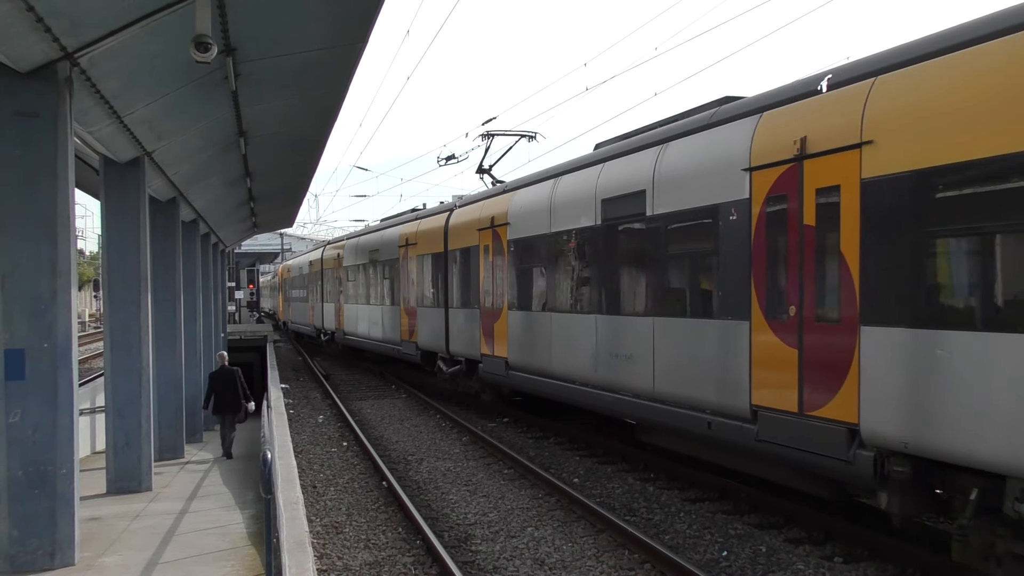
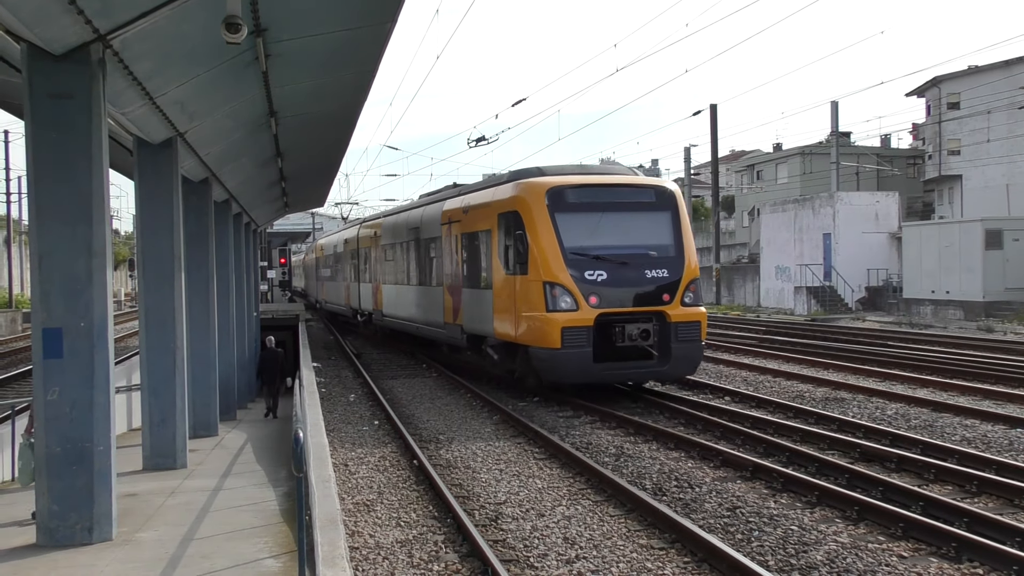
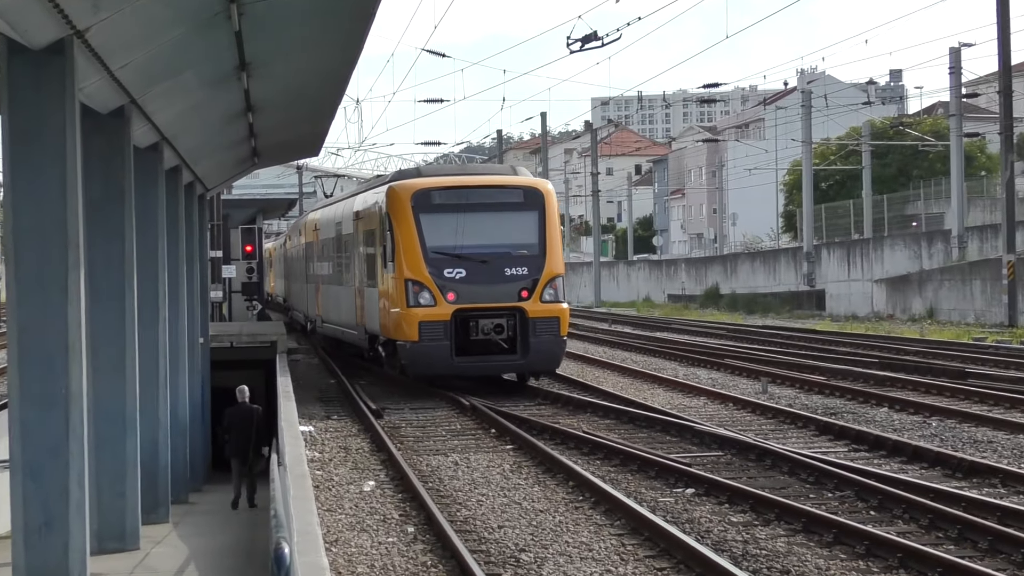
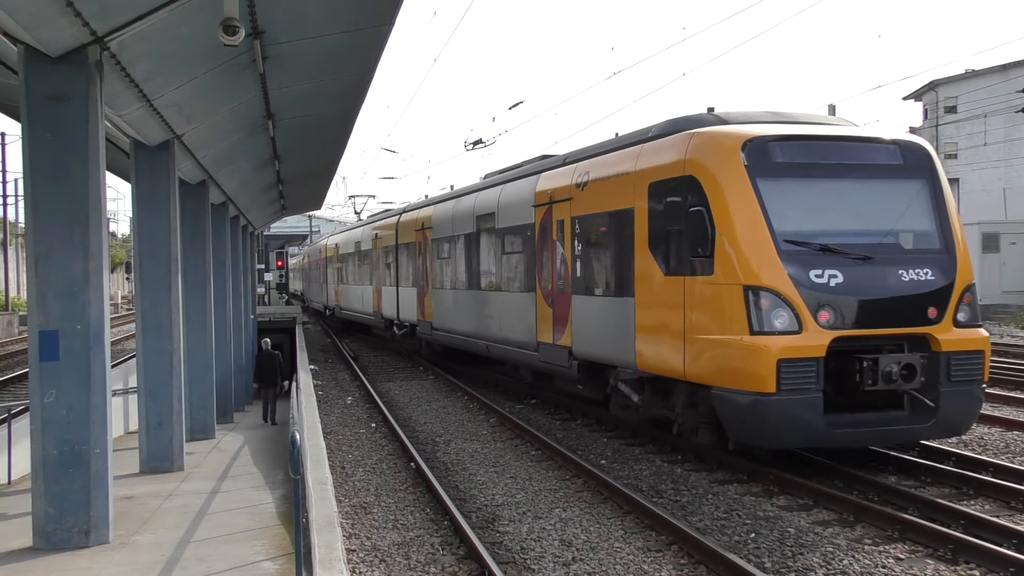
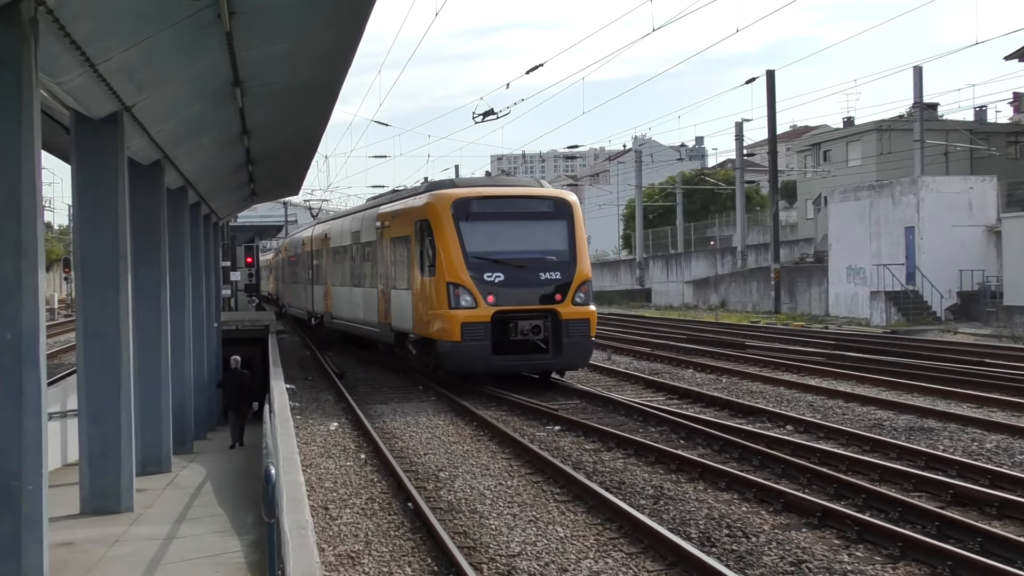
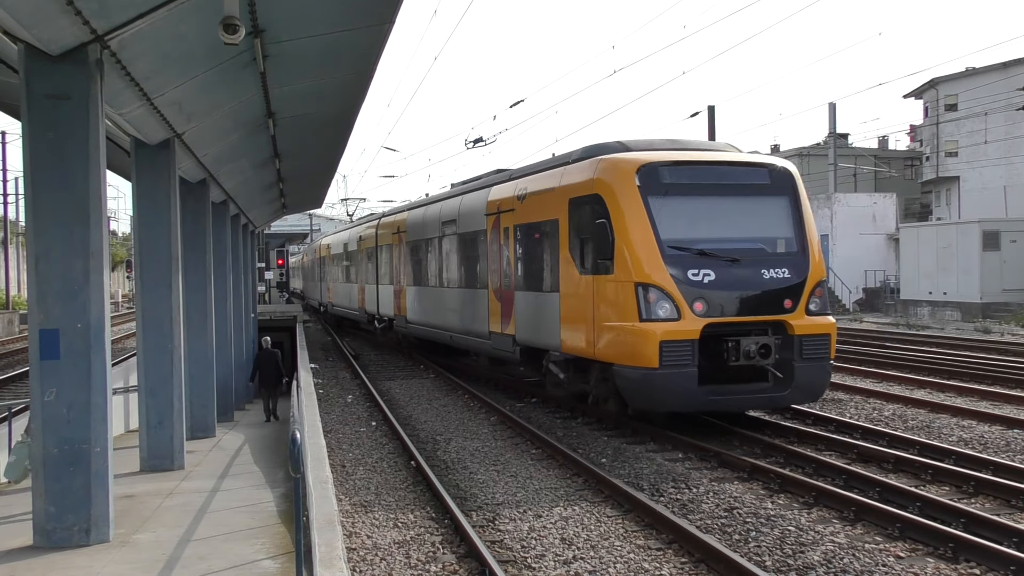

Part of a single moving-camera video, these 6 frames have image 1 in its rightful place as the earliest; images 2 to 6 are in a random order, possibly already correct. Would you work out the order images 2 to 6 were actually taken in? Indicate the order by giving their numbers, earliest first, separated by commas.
4, 6, 2, 5, 3
